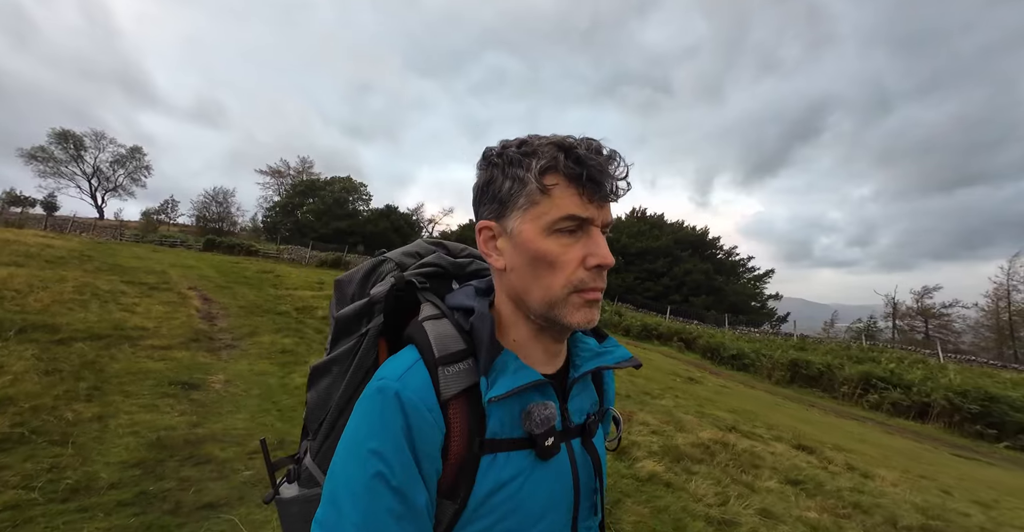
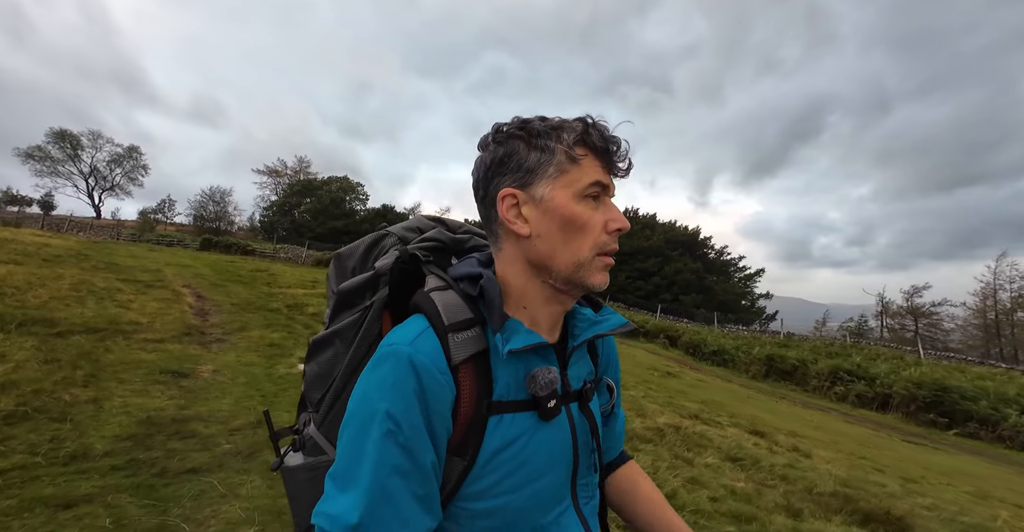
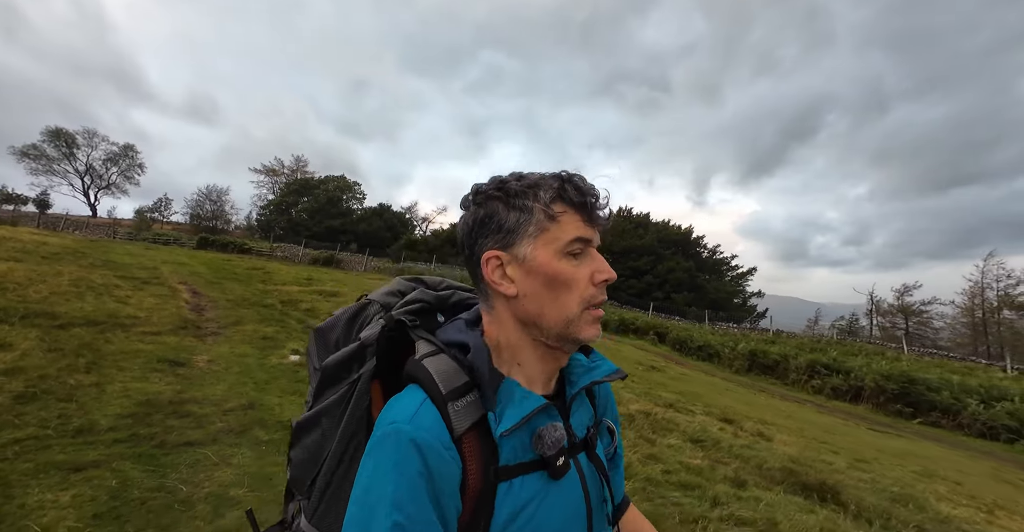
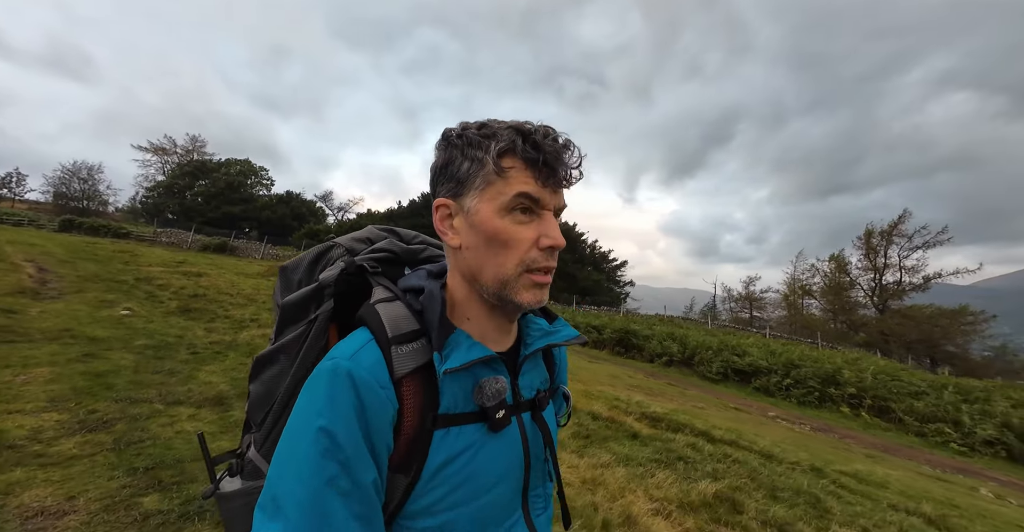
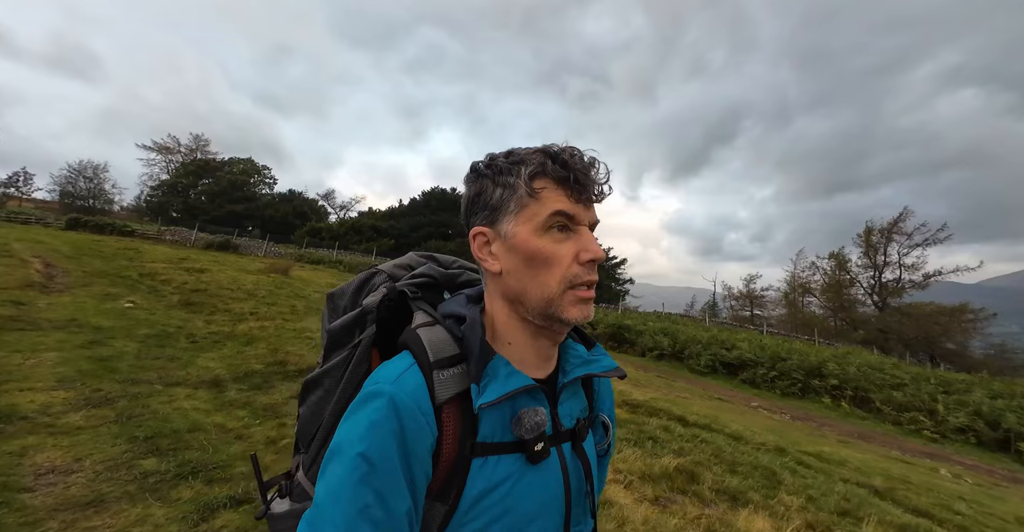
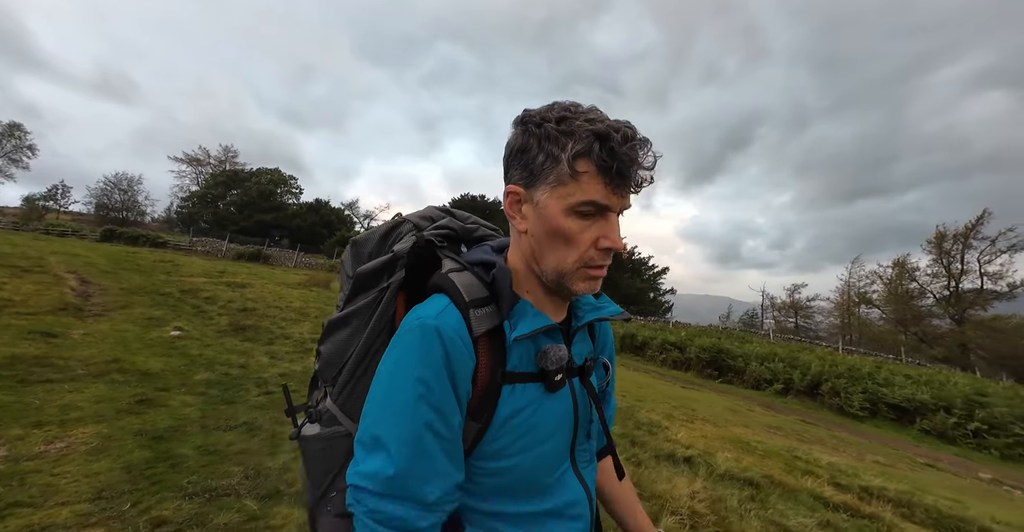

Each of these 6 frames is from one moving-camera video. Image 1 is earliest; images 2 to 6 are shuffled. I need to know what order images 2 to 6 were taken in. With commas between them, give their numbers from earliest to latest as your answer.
2, 3, 6, 4, 5
